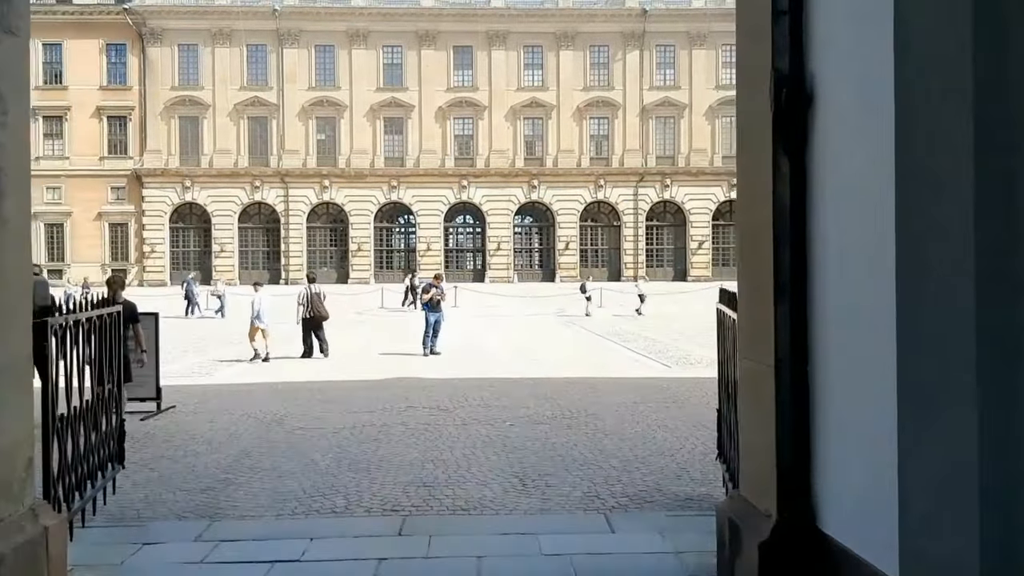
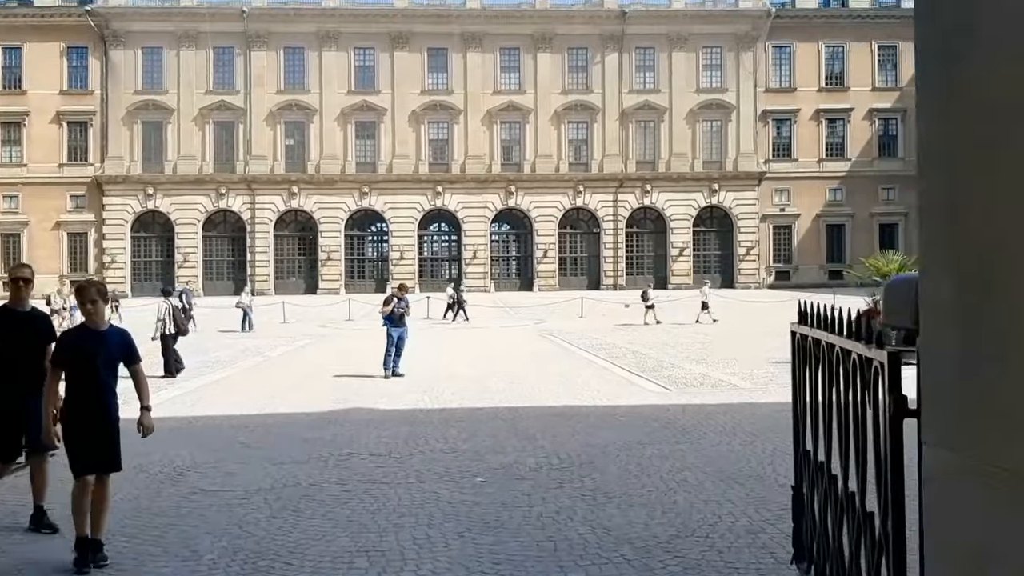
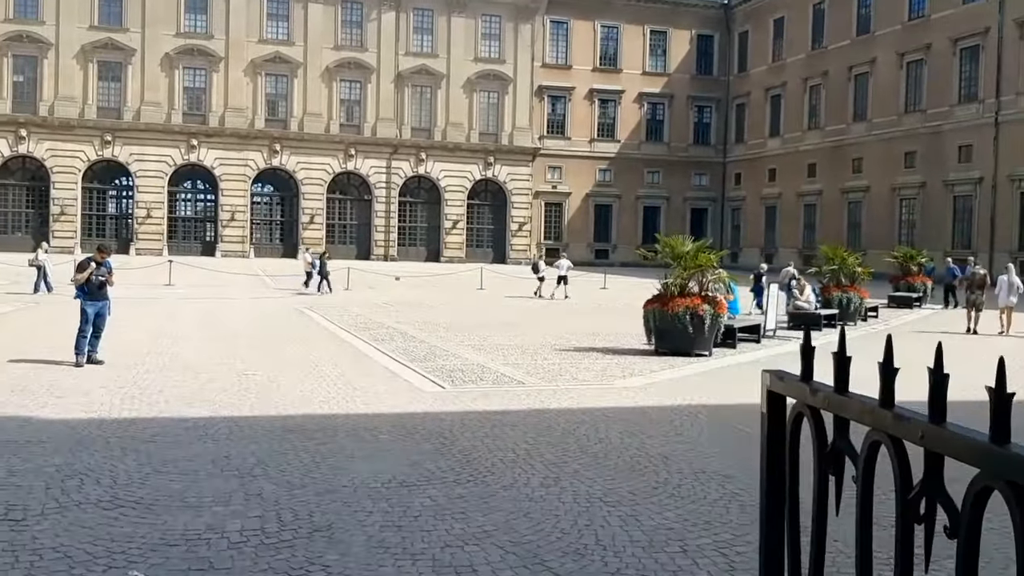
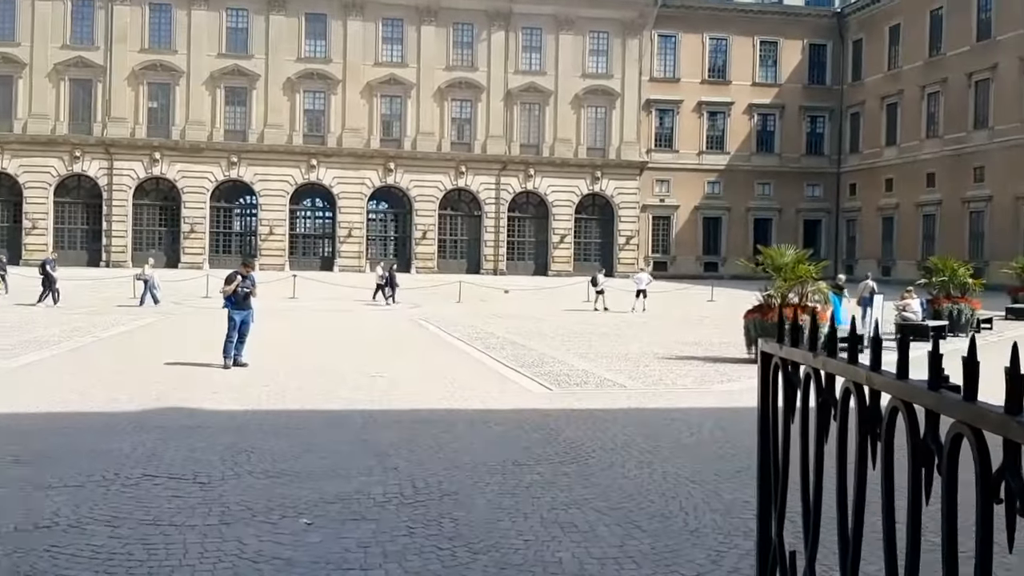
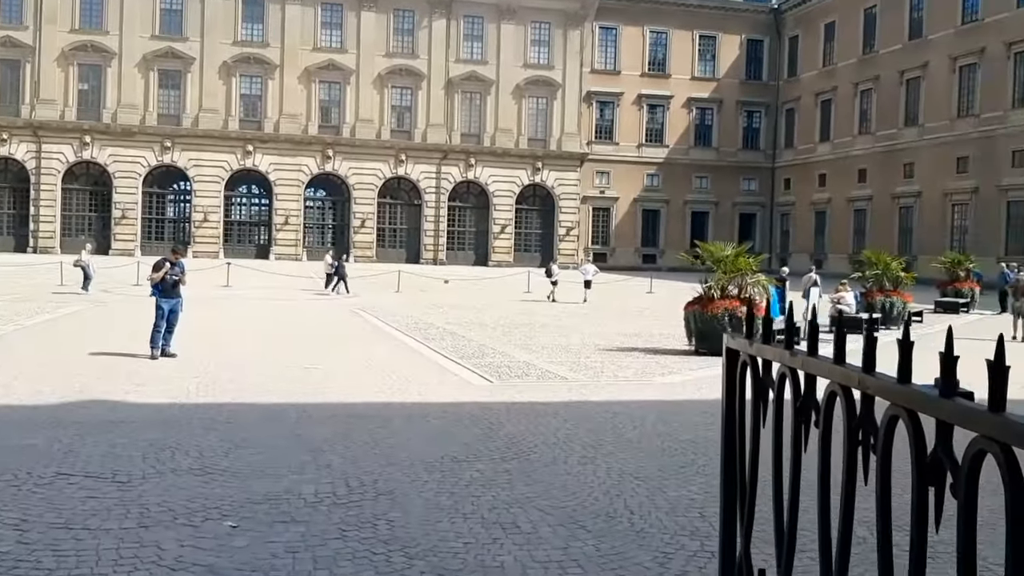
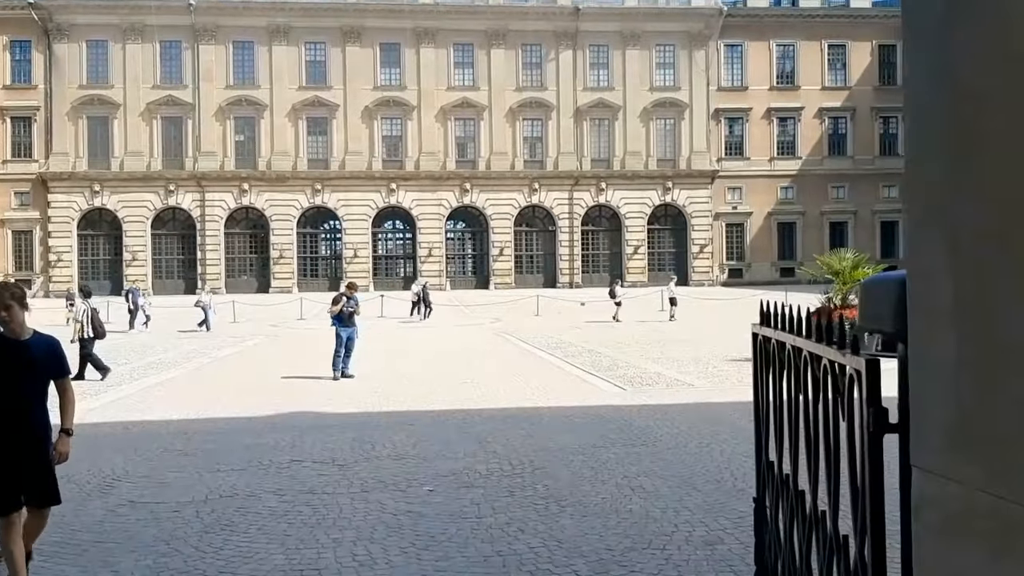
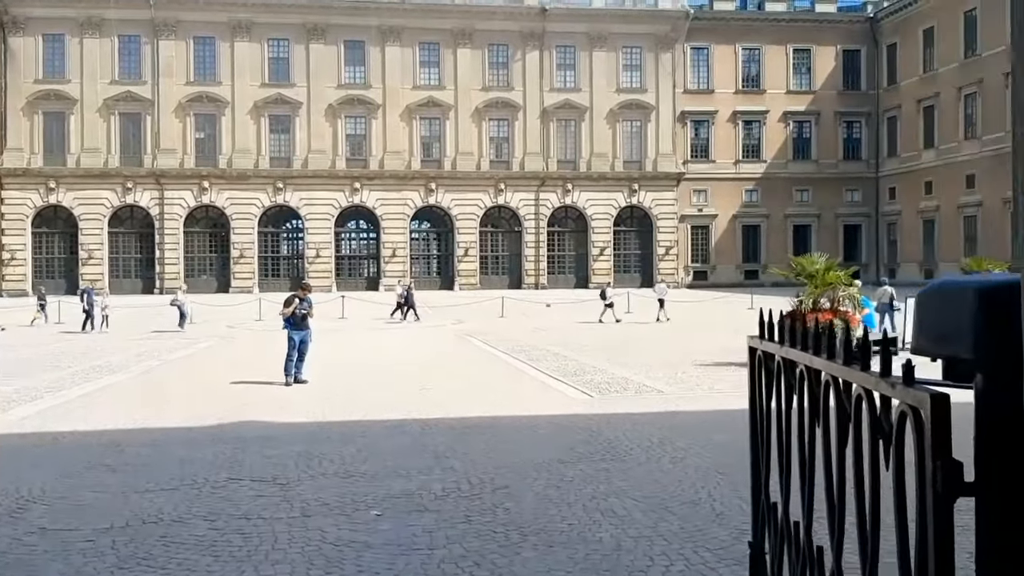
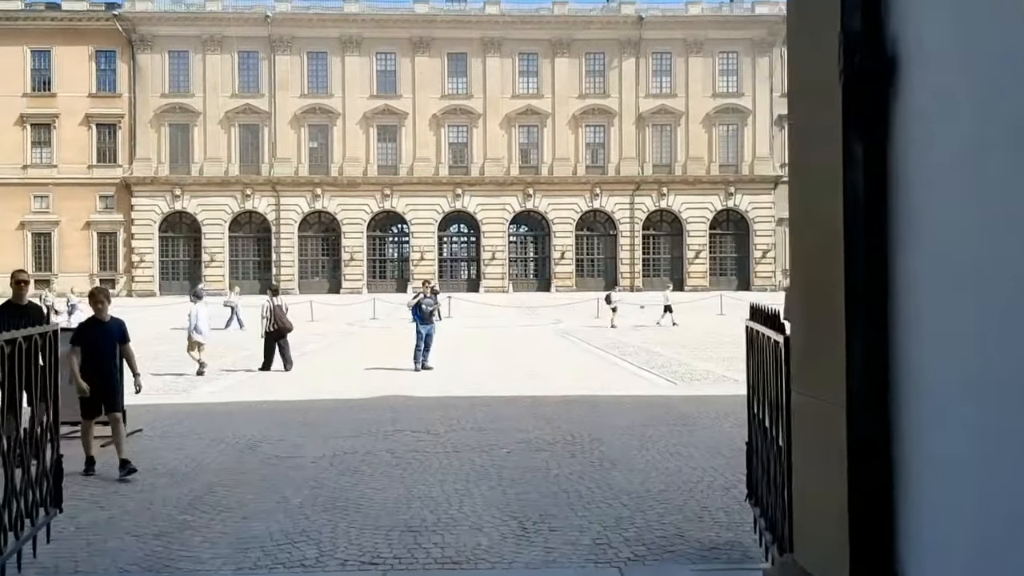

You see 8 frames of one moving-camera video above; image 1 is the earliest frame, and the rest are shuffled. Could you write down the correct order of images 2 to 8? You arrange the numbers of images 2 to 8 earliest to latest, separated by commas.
8, 2, 6, 7, 4, 5, 3
